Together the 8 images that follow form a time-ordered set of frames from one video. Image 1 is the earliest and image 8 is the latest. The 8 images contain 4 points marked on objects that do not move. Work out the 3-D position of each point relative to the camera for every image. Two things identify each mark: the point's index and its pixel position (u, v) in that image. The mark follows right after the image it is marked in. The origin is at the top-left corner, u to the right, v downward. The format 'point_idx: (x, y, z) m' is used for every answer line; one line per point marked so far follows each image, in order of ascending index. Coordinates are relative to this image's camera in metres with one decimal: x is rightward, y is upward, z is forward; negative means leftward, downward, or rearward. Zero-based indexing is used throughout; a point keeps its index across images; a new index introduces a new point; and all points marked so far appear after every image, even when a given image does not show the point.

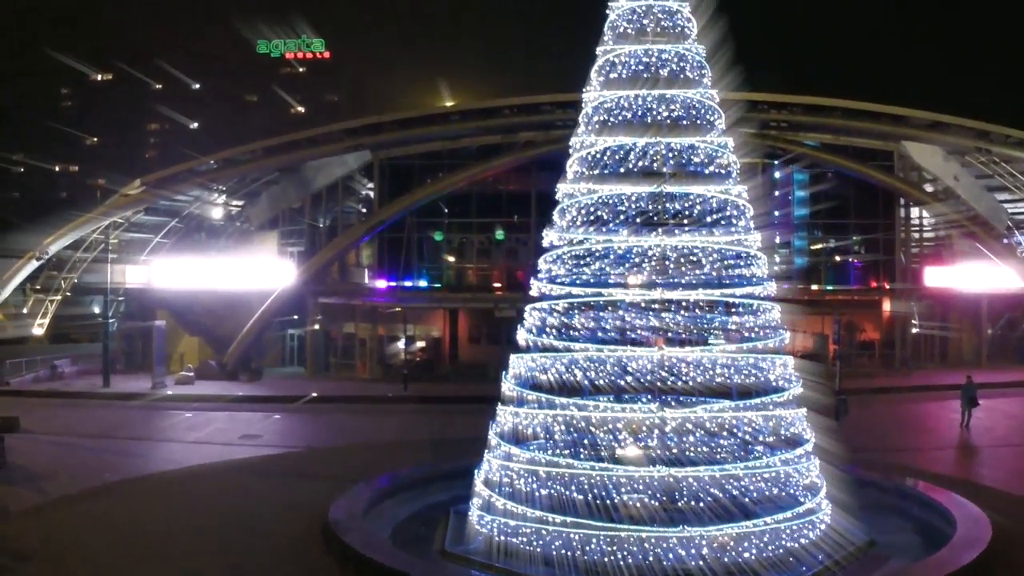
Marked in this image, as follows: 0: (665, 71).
0: (+1.9, +2.7, +9.3) m
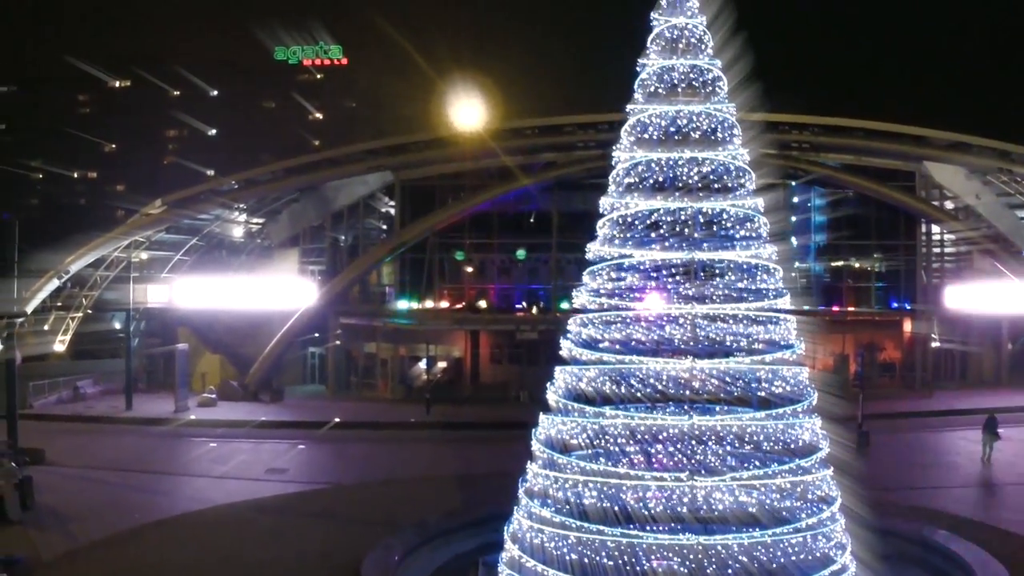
0: (+2.2, +1.9, +9.4) m
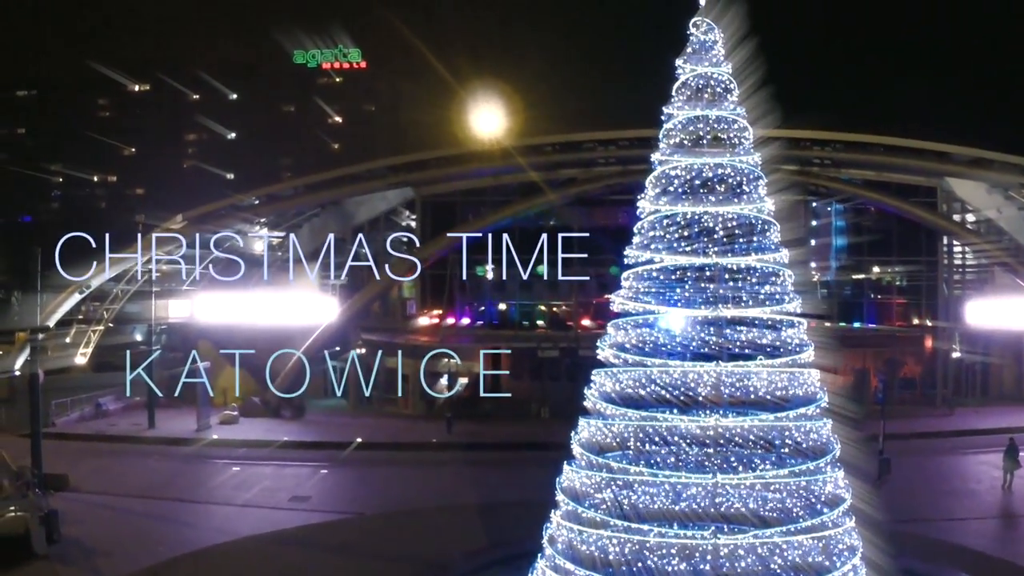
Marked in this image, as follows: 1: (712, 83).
0: (+2.5, +1.3, +9.4) m
1: (+2.5, +2.6, +9.5) m
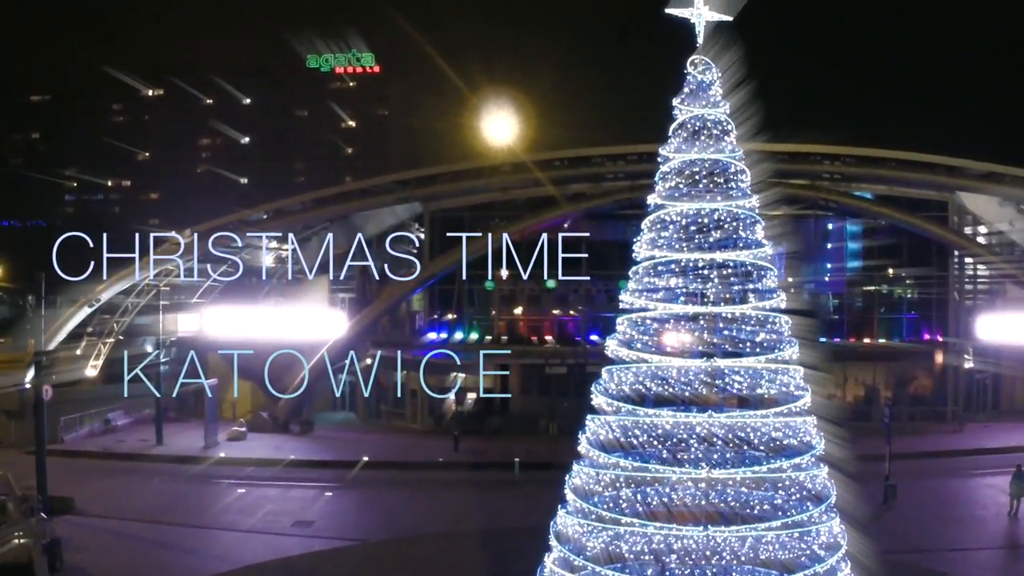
0: (+2.5, +0.7, +9.4) m
1: (+2.4, +2.0, +9.5) m
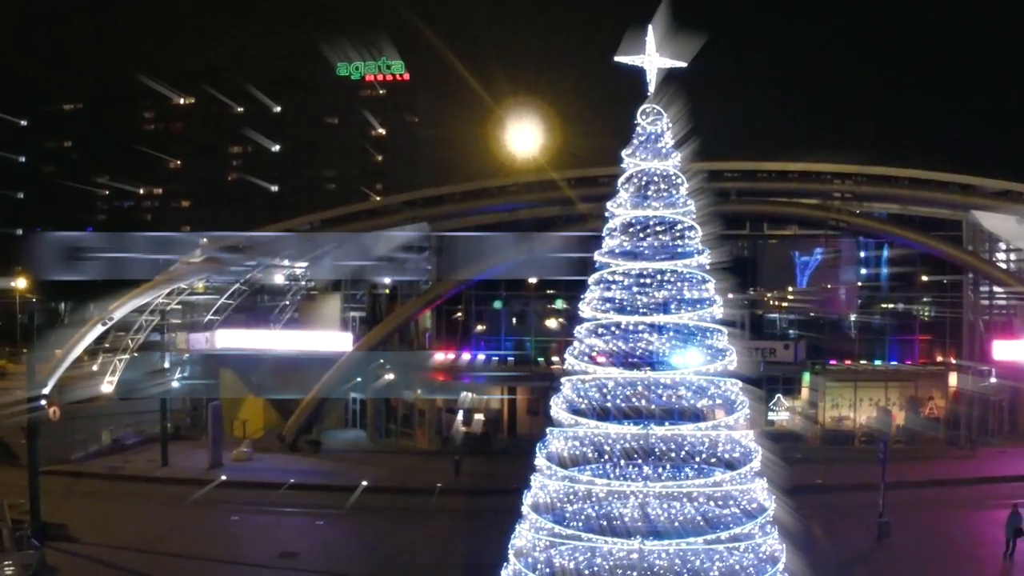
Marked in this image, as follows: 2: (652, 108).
0: (+1.8, -0.1, +9.3) m
1: (+1.7, +1.3, +9.4) m
2: (+1.8, +2.3, +9.8) m
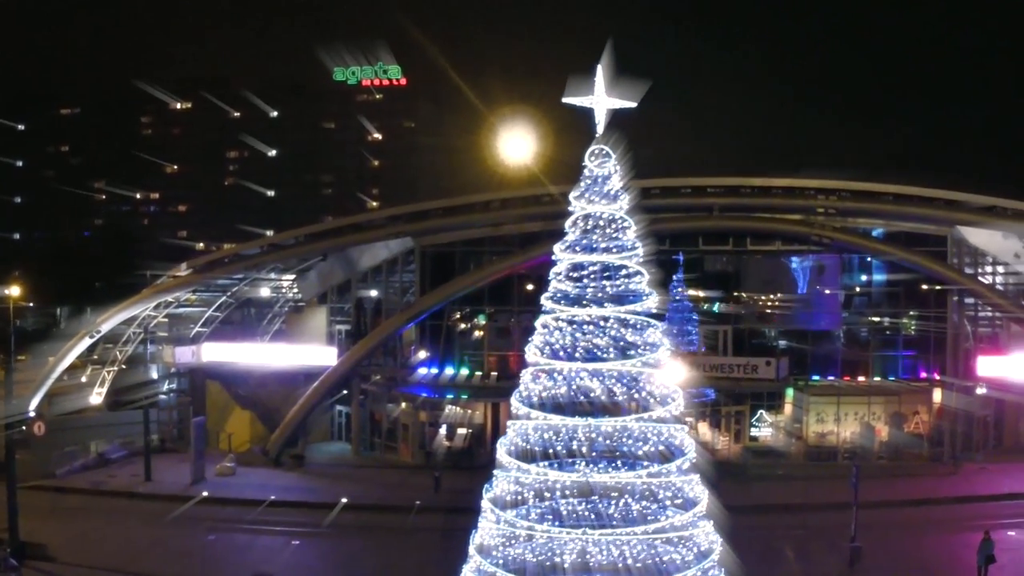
0: (+1.1, -0.6, +9.4) m
1: (+1.0, +0.7, +9.5) m
2: (+1.1, +1.8, +9.8) m
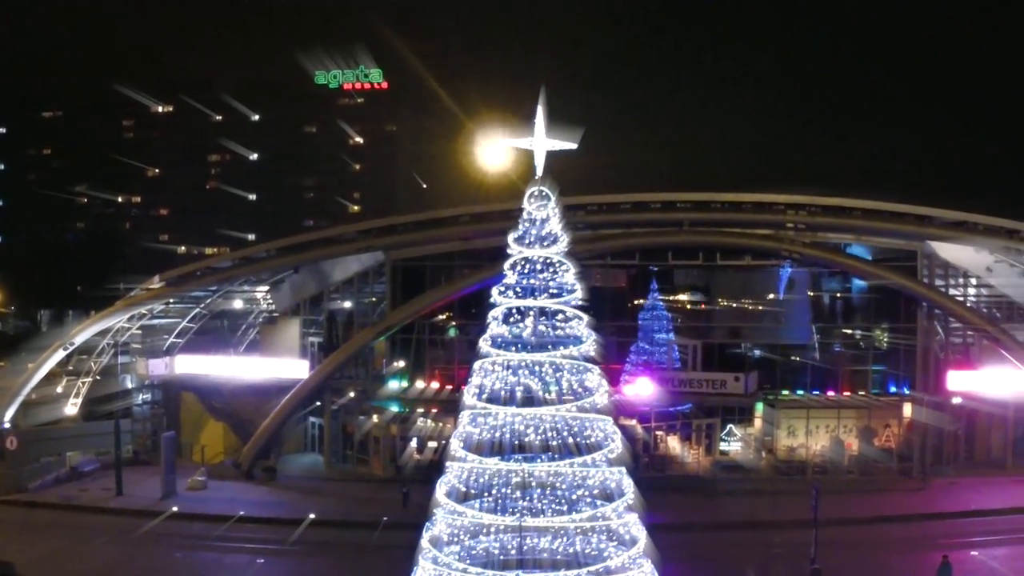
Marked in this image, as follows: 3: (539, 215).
0: (+0.3, -1.2, +9.4) m
1: (+0.3, +0.2, +9.5) m
2: (+0.3, +1.2, +9.9) m
3: (+0.3, +0.9, +9.8) m
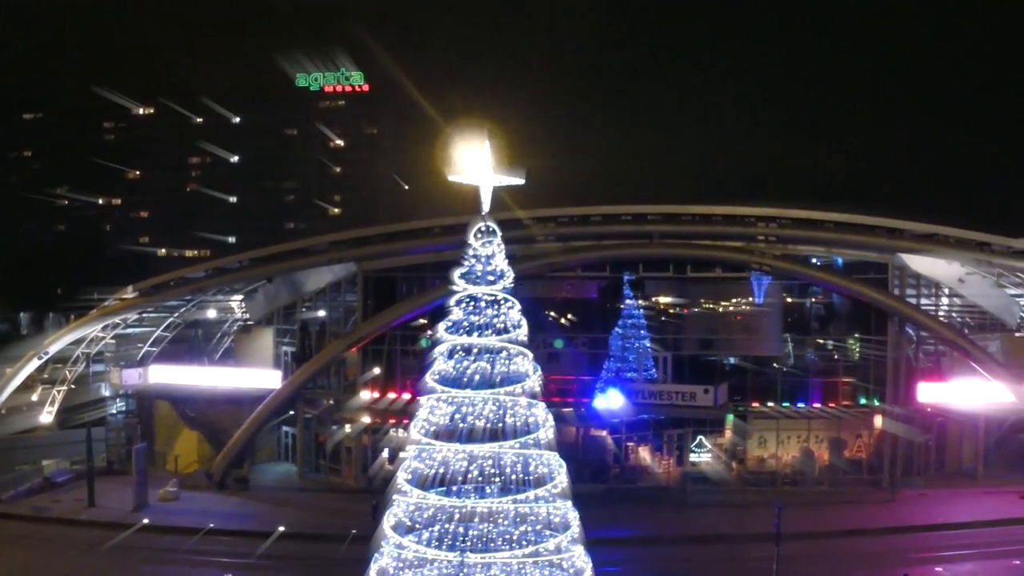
0: (-0.4, -1.6, +9.5) m
1: (-0.4, -0.3, +9.6) m
2: (-0.3, +0.8, +10.0) m
3: (-0.3, +0.5, +9.8) m
